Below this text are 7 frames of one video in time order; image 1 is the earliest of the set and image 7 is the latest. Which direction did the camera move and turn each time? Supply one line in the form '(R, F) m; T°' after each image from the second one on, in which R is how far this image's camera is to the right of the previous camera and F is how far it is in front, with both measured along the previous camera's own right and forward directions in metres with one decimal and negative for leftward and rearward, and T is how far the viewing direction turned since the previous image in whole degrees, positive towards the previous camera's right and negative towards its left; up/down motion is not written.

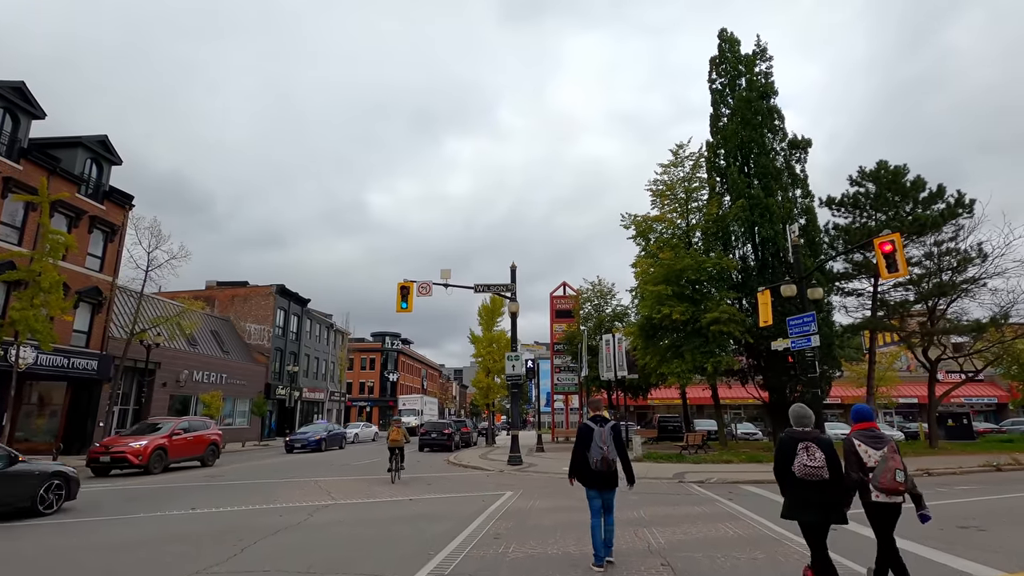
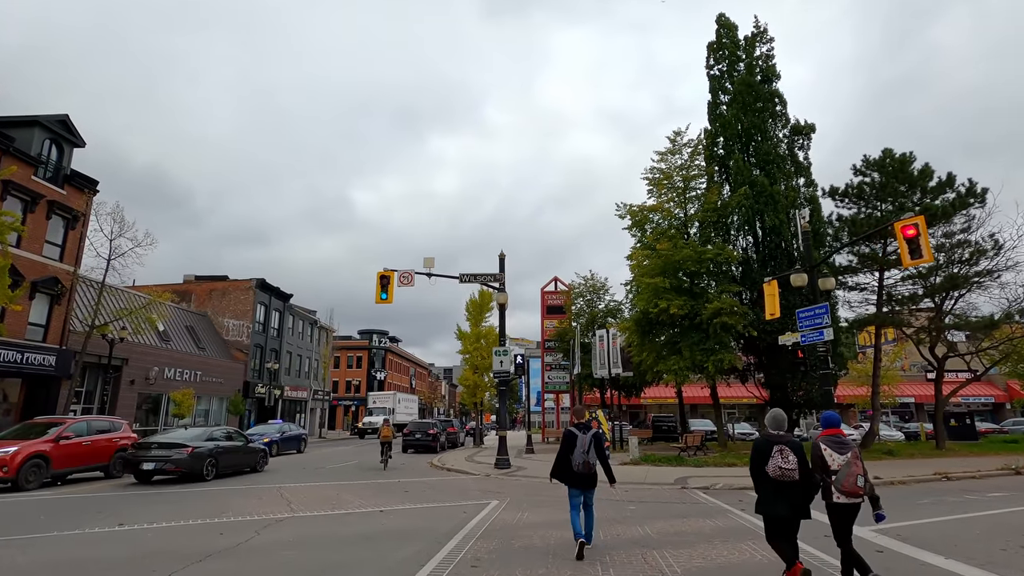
(+0.1, +1.4) m; +1°
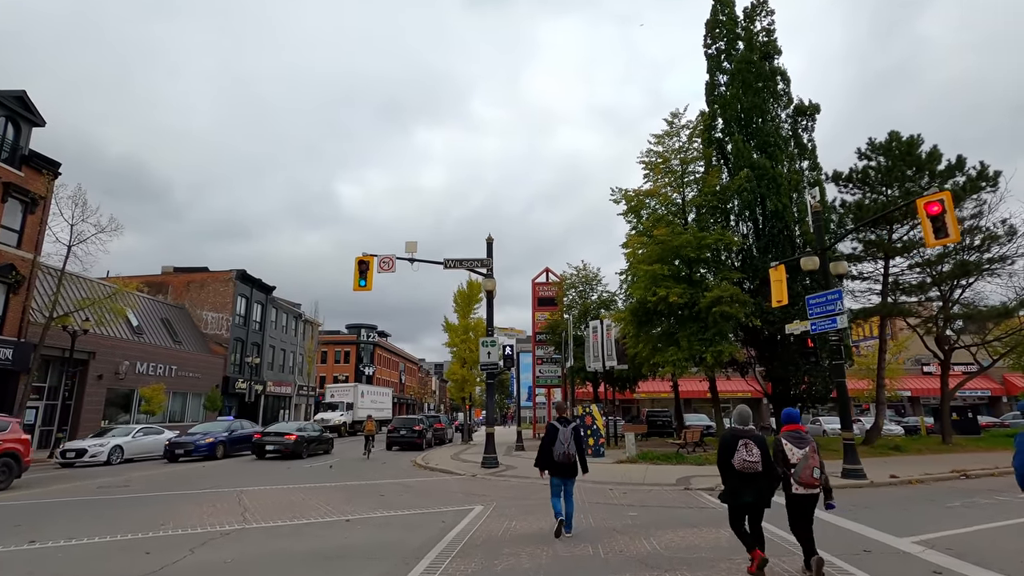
(+0.1, +1.3) m; +1°
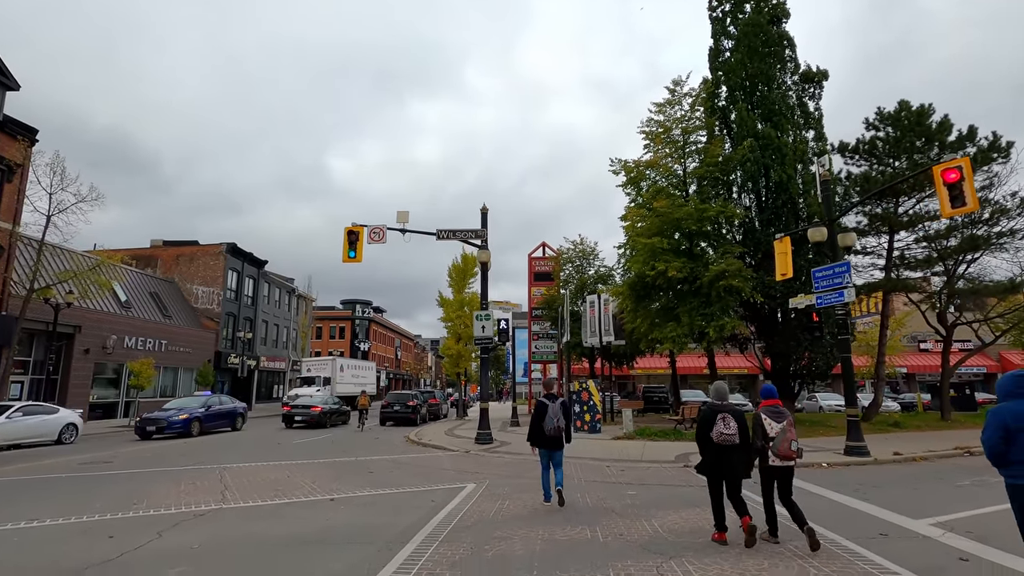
(0.0, +0.6) m; 0°
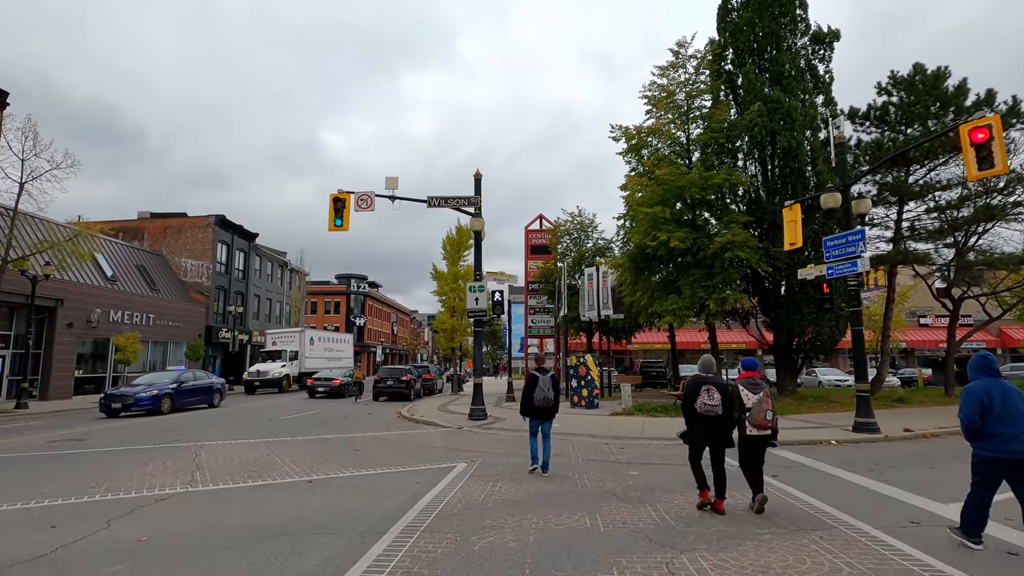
(+0.1, +0.8) m; 0°
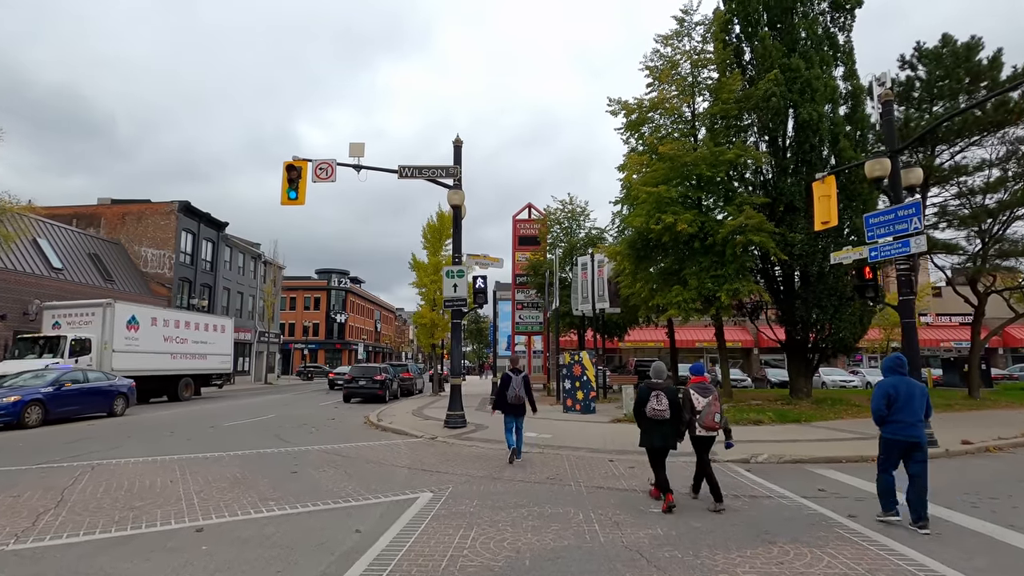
(+0.1, +2.4) m; +1°
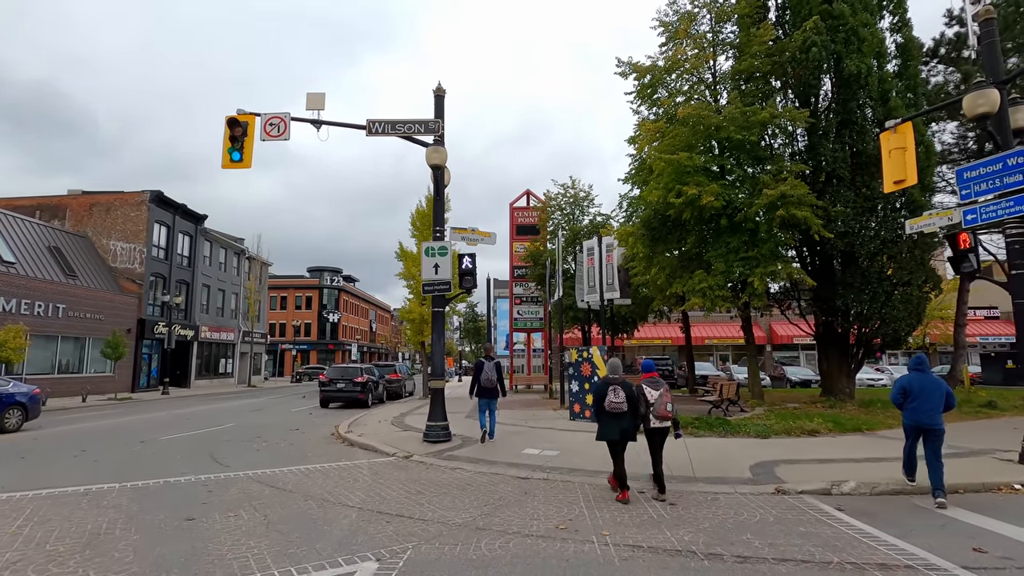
(+0.1, +2.6) m; 0°
